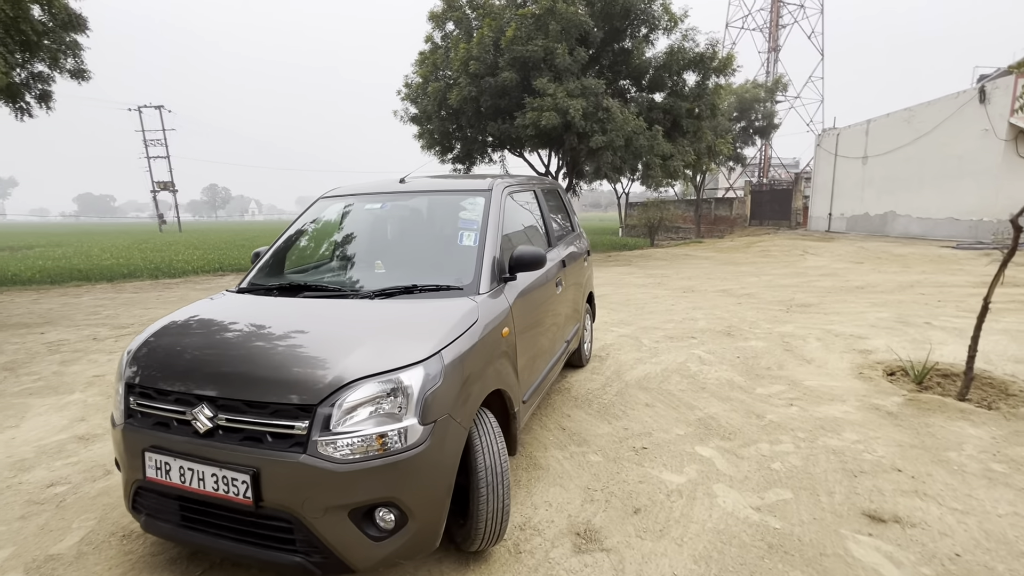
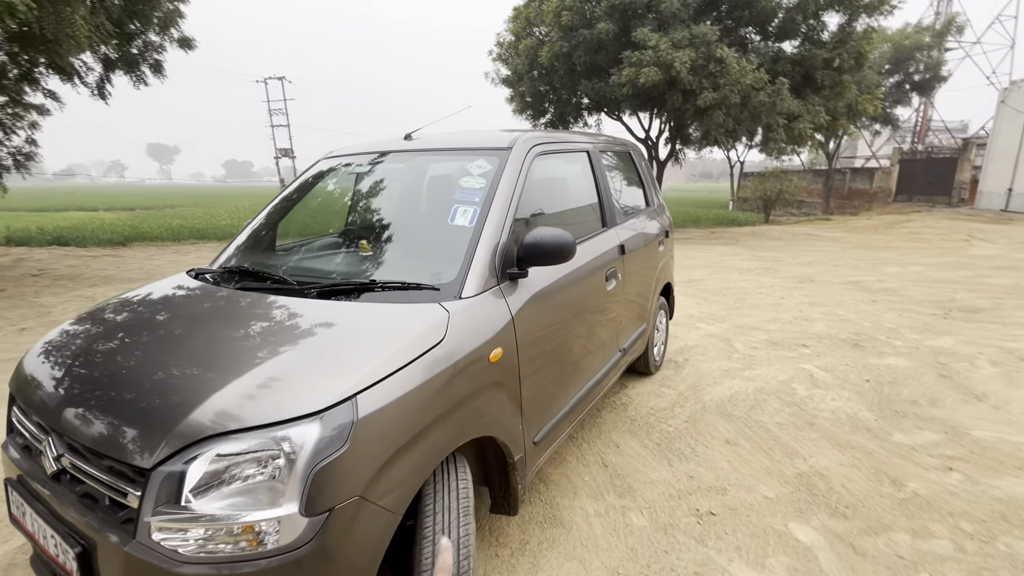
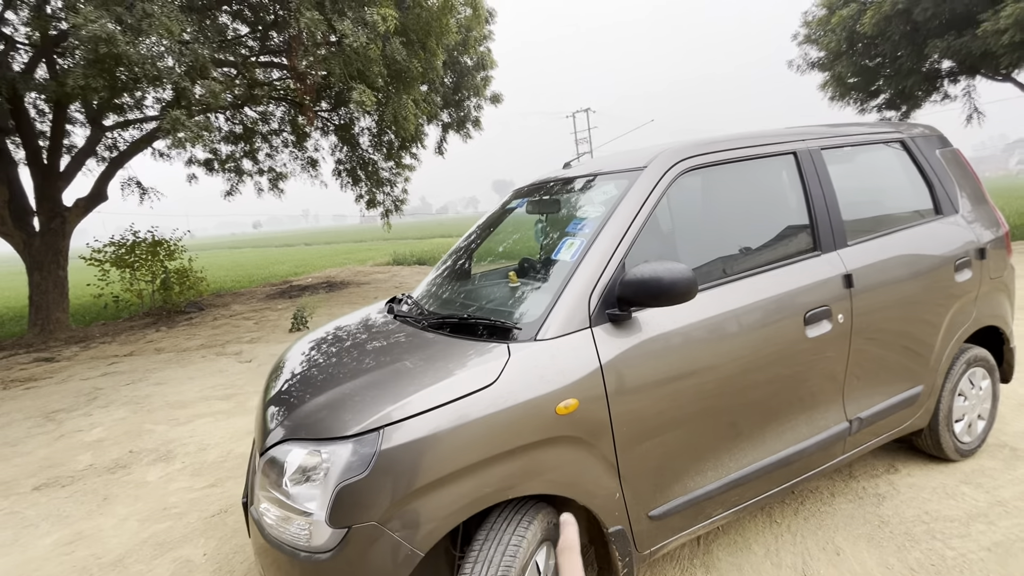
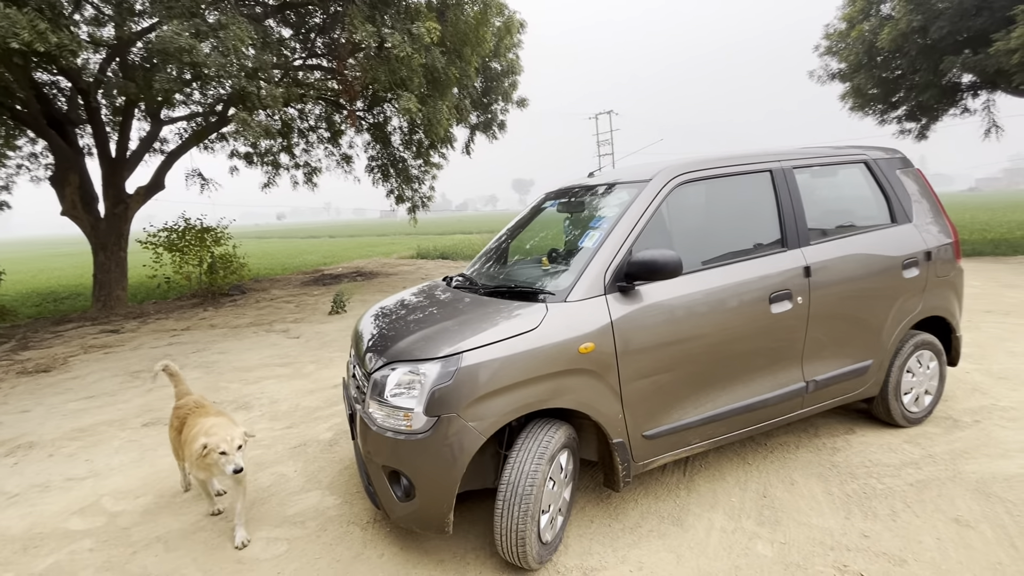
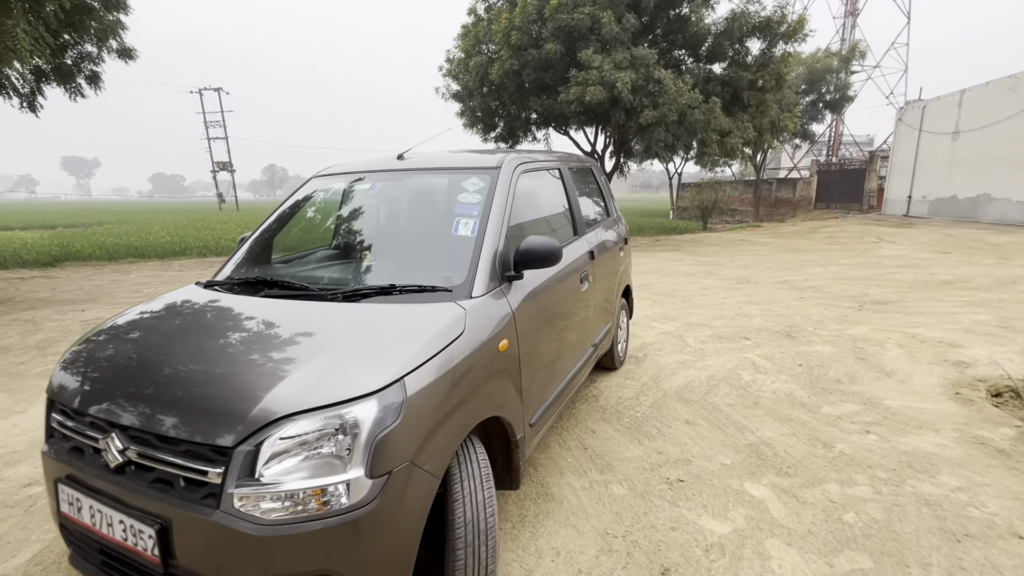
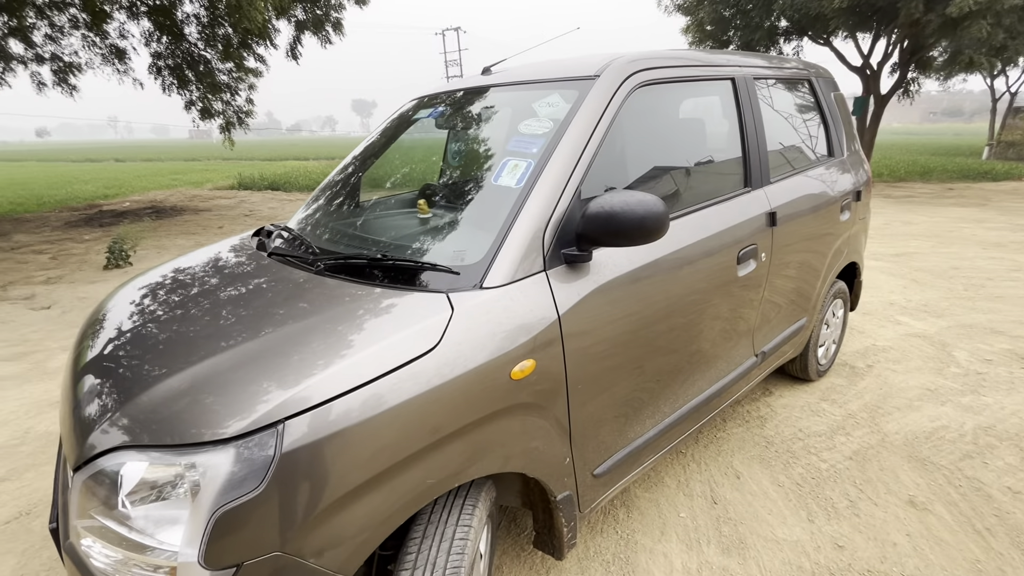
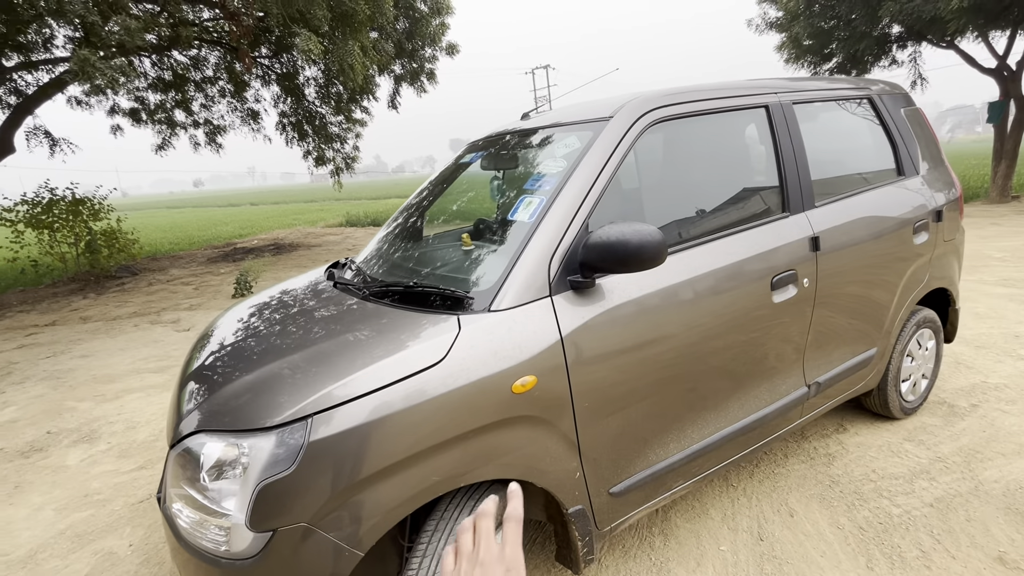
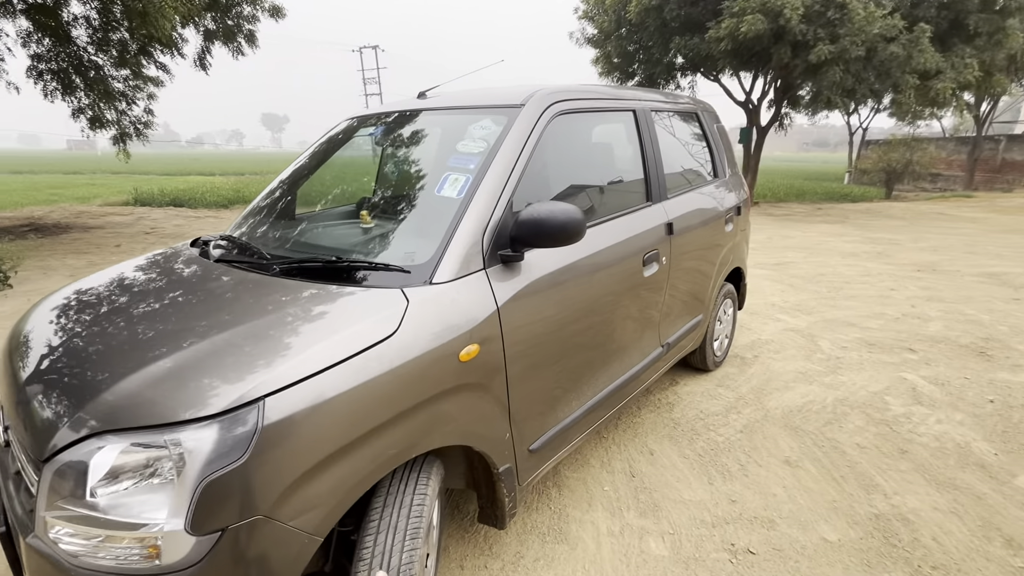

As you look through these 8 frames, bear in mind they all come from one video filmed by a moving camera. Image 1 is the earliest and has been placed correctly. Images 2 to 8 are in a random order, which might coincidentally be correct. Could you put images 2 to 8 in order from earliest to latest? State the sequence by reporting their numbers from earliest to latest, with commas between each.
5, 2, 8, 6, 7, 3, 4
